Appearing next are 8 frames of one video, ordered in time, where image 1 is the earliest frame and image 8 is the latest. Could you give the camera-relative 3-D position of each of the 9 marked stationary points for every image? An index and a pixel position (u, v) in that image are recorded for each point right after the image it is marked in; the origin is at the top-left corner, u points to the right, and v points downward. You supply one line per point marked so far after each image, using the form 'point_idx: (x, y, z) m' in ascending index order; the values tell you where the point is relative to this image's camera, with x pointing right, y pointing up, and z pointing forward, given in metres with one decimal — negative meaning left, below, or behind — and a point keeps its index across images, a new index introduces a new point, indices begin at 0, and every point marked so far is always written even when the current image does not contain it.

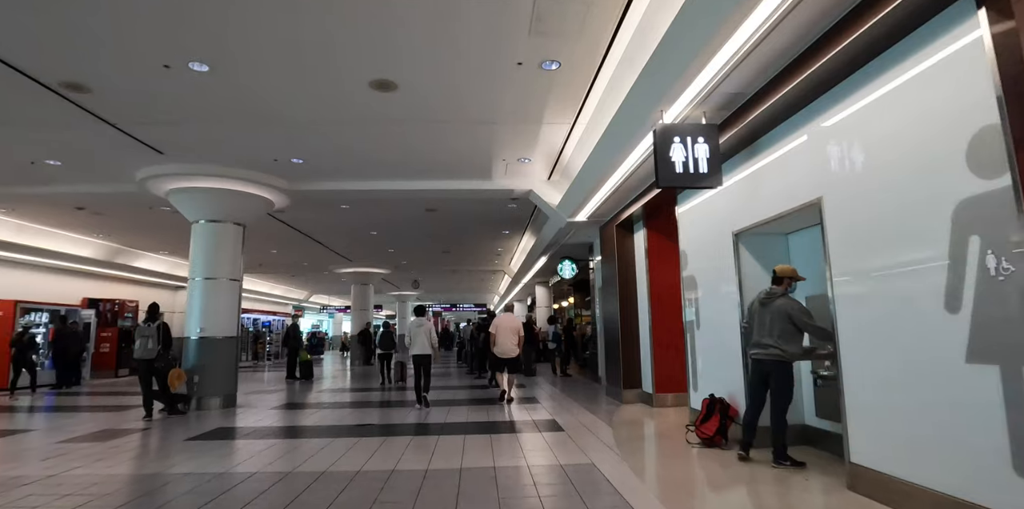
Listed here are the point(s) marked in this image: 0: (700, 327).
0: (+2.4, -0.9, +6.1) m
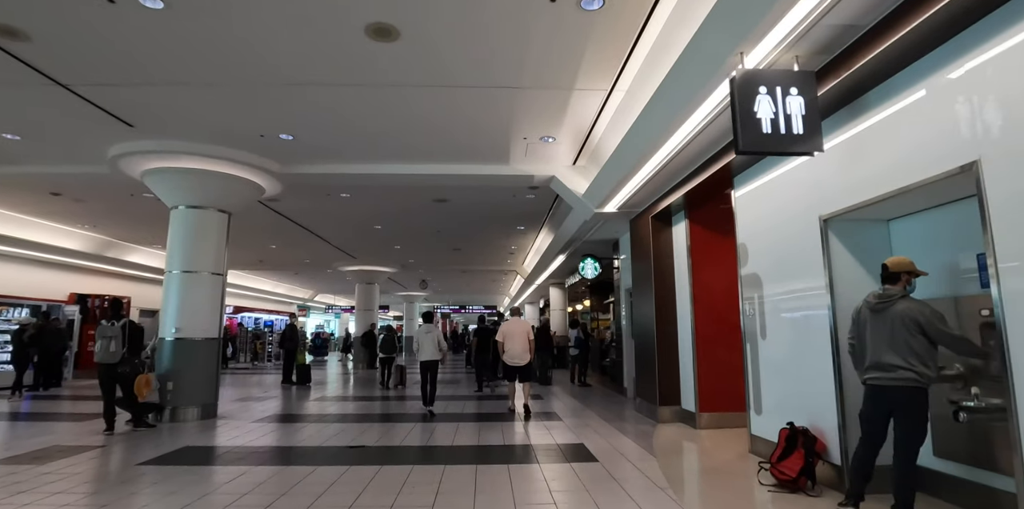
0: (+2.6, -0.8, +5.0) m
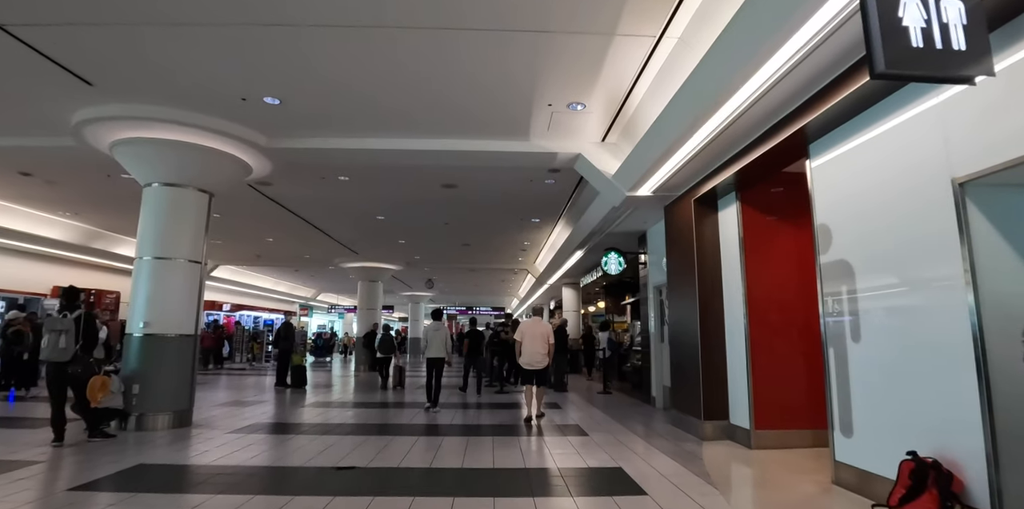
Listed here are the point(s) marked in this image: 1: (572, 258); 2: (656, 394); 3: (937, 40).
0: (+2.9, -0.7, +4.0) m
1: (+1.6, -0.1, +12.9) m
2: (+2.6, -2.5, +8.6) m
3: (+2.1, +1.1, +2.4) m
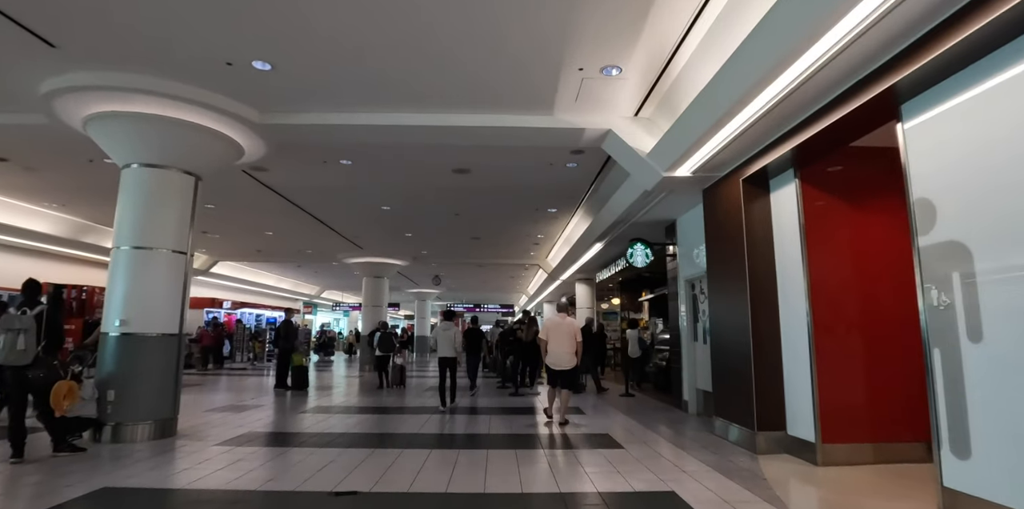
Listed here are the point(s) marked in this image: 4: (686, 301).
0: (+3.1, -0.6, +3.2) m
1: (+1.9, +0.1, +12.1) m
2: (+2.9, -2.3, +7.9) m
3: (+2.3, +1.2, +1.6) m
4: (+2.8, -0.8, +7.9) m
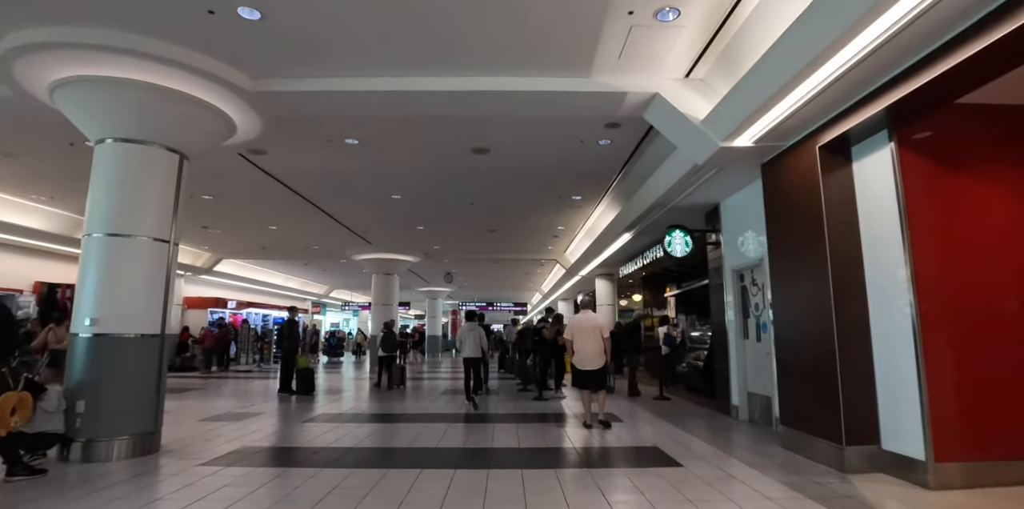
0: (+3.4, -0.4, +2.4) m
1: (+2.4, +0.3, +11.3) m
2: (+3.3, -2.1, +7.0) m
3: (+2.6, +1.4, +0.8) m
4: (+3.2, -0.6, +7.0) m
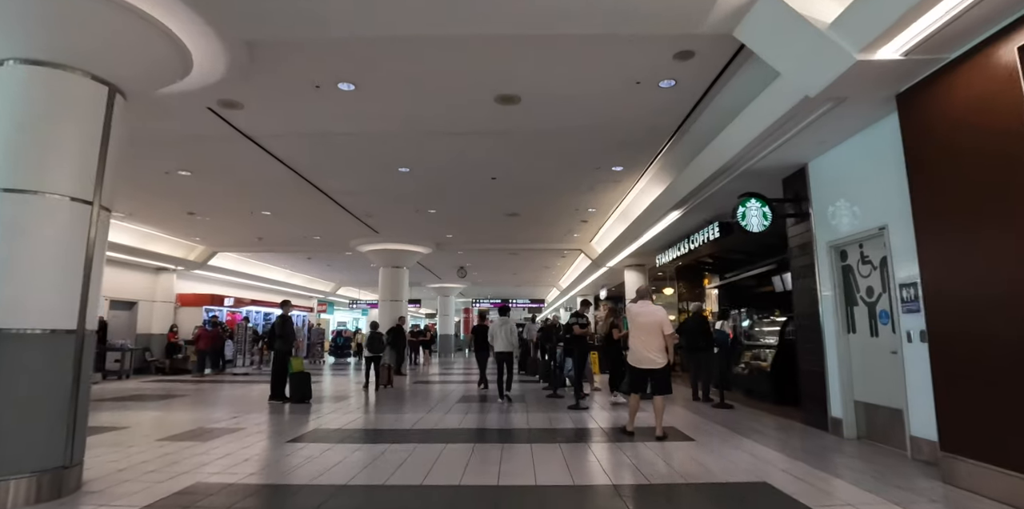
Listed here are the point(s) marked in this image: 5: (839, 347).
0: (+3.7, 0.0, +0.8) m
1: (+2.9, +0.6, +9.8) m
2: (+3.7, -1.8, +5.5) m
3: (+2.9, +1.7, -0.7) m
4: (+3.7, -0.2, +5.5) m
5: (+3.7, -1.0, +5.5) m
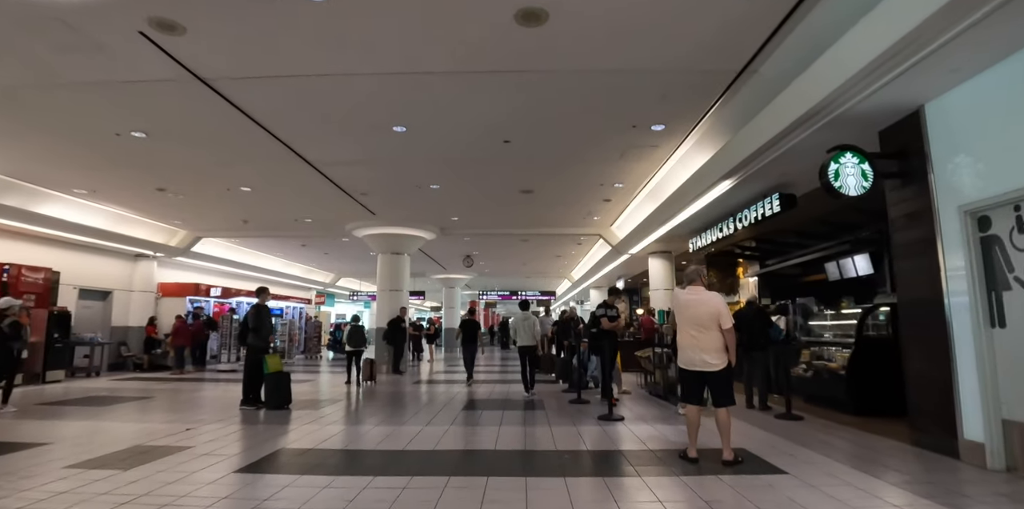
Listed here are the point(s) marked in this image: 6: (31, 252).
0: (+3.9, +0.2, -0.5) m
1: (+3.2, +0.9, +8.4) m
2: (+3.9, -1.5, +4.1) m
3: (+3.0, +1.9, -2.1) m
4: (+3.9, 0.0, +4.1) m
5: (+3.9, -0.8, +4.1) m
6: (-10.3, +0.1, +10.3) m
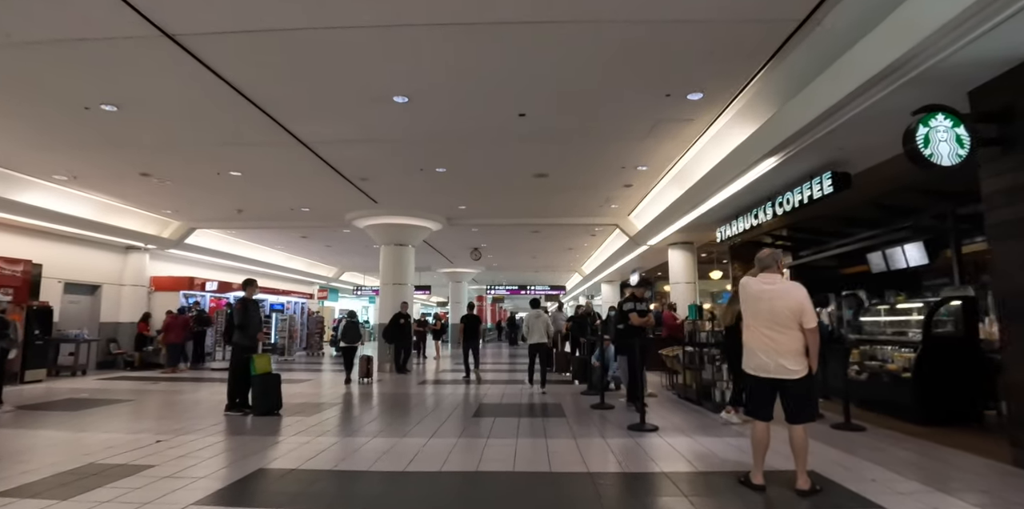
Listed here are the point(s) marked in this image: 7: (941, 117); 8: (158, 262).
0: (+4.0, +0.3, -1.4) m
1: (+3.4, +1.1, +7.6) m
2: (+4.1, -1.4, +3.3) m
3: (+3.1, +1.9, -2.9) m
4: (+4.0, +0.2, +3.3) m
5: (+4.1, -0.6, +3.3) m
6: (-10.0, +0.2, +9.7) m
7: (+3.4, +1.1, +3.9) m
8: (-9.8, -0.2, +13.4) m
